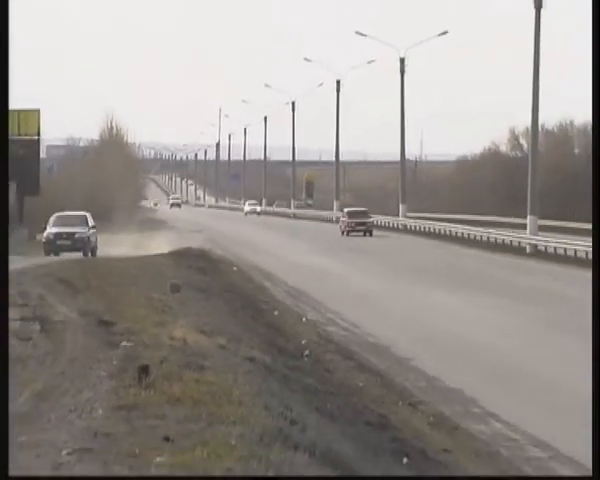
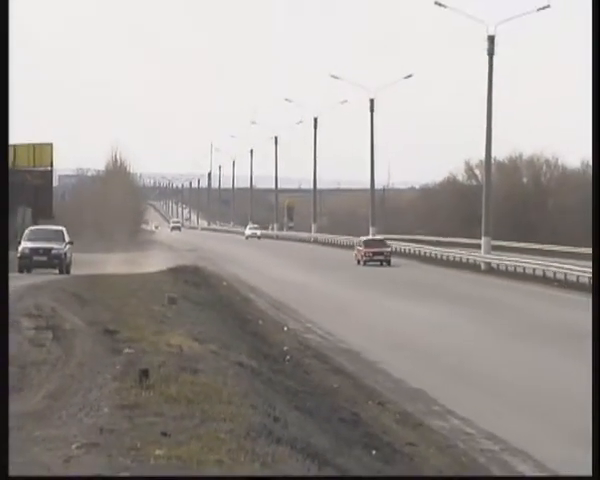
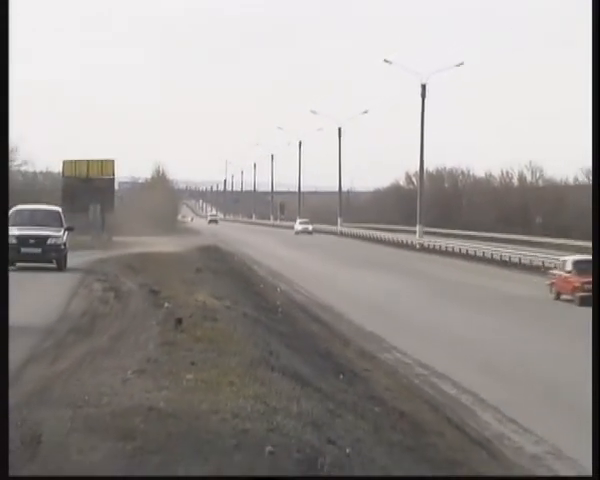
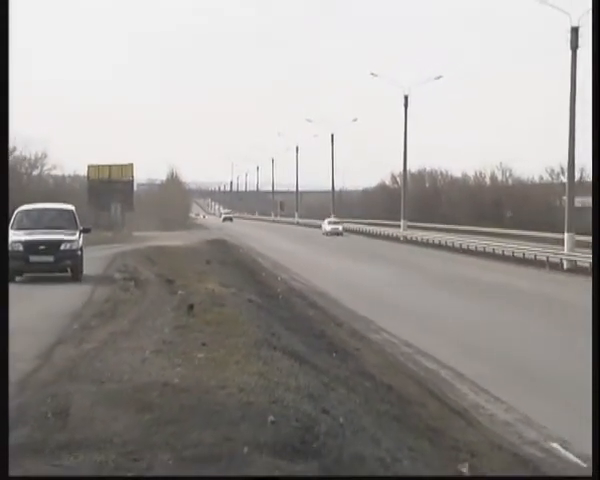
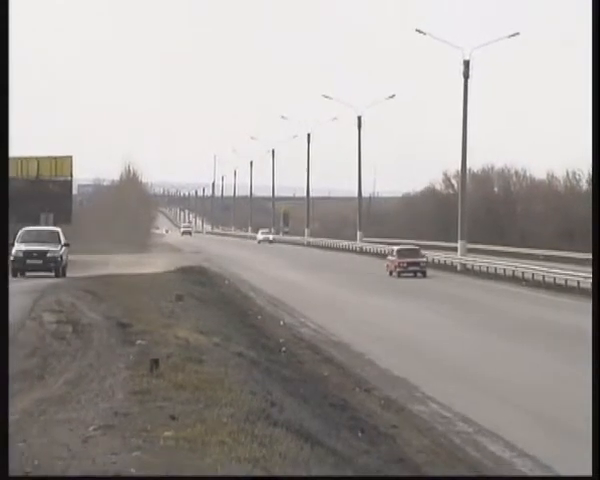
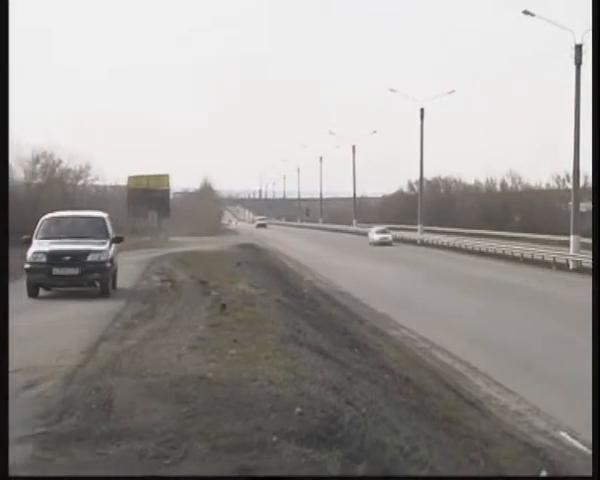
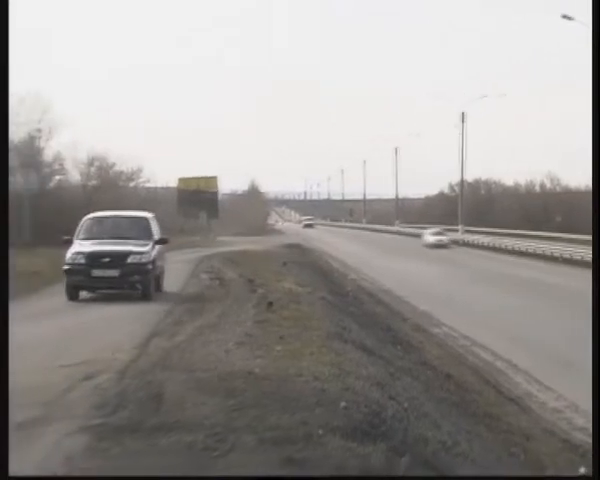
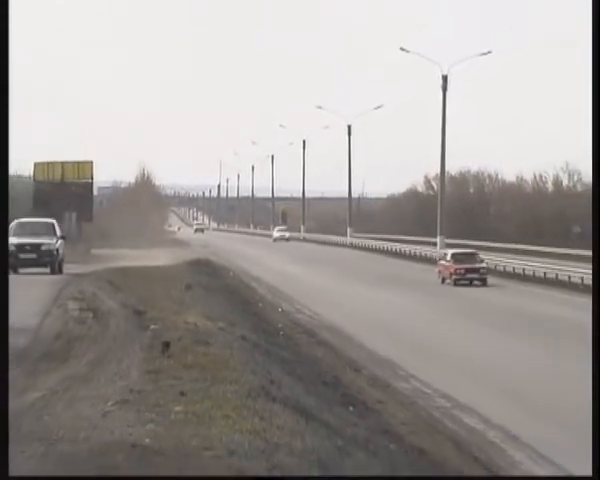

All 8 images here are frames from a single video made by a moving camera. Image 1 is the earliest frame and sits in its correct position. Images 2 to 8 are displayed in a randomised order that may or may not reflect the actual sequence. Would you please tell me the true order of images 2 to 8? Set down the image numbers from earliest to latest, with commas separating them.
2, 5, 8, 3, 4, 6, 7
